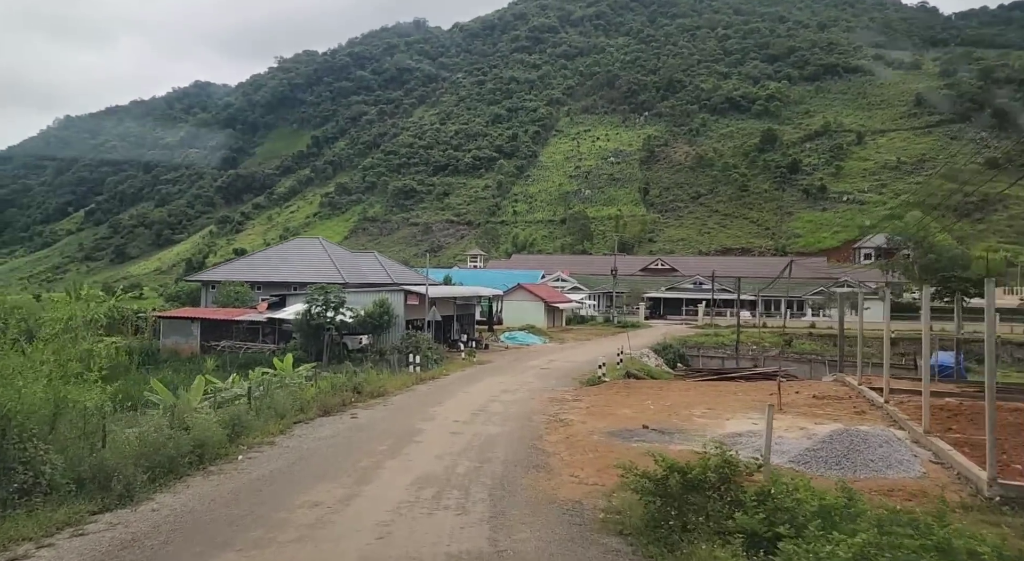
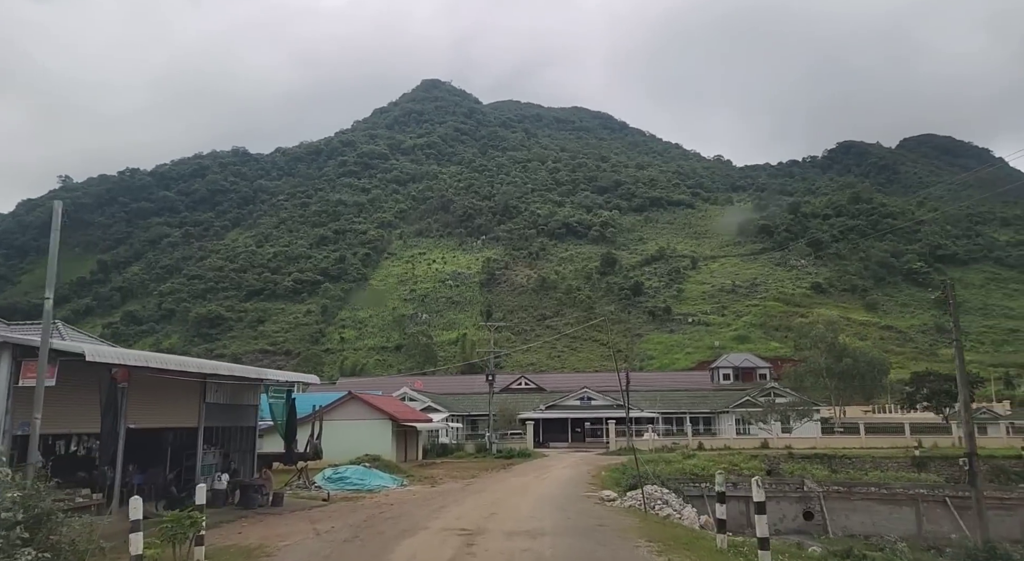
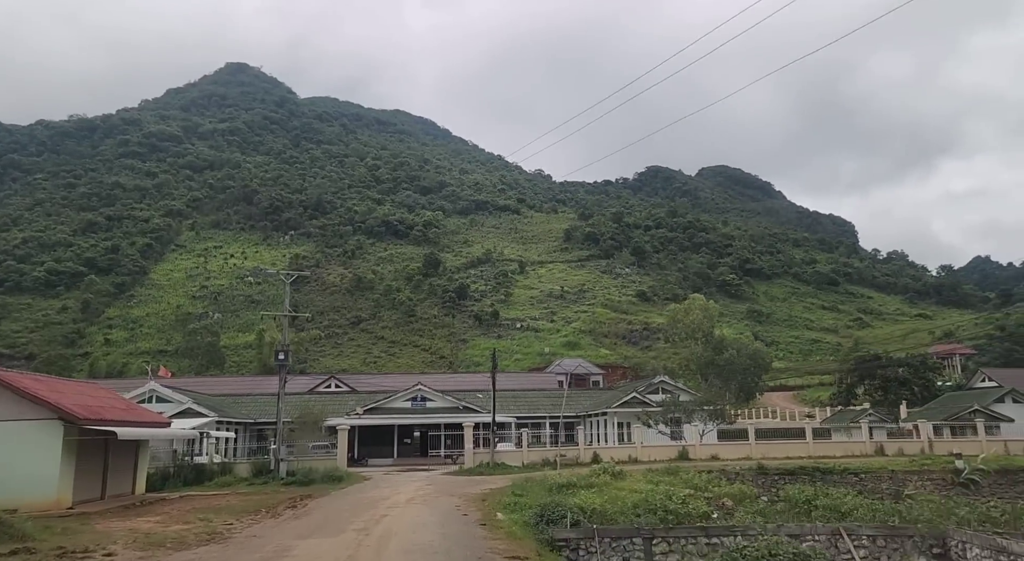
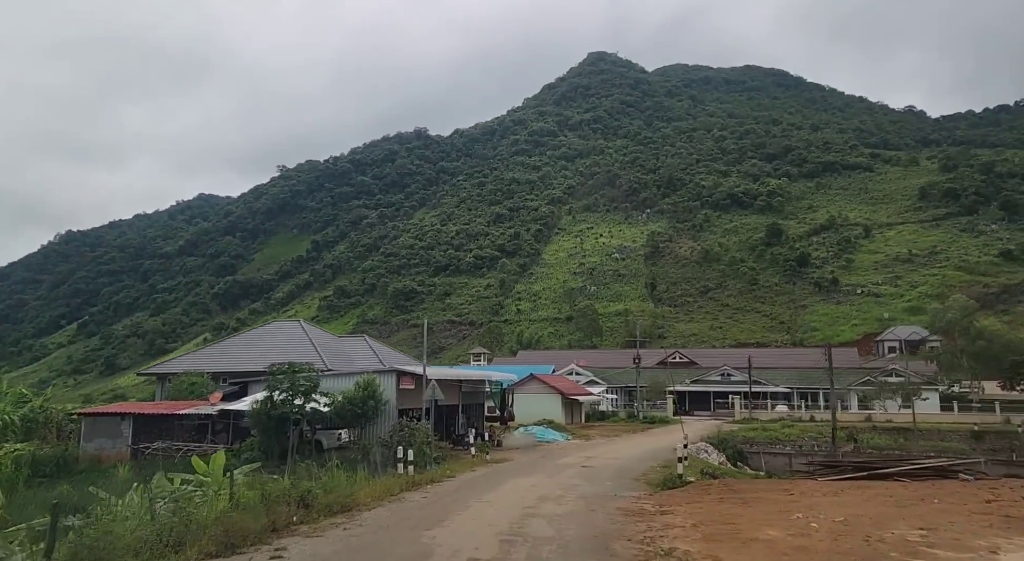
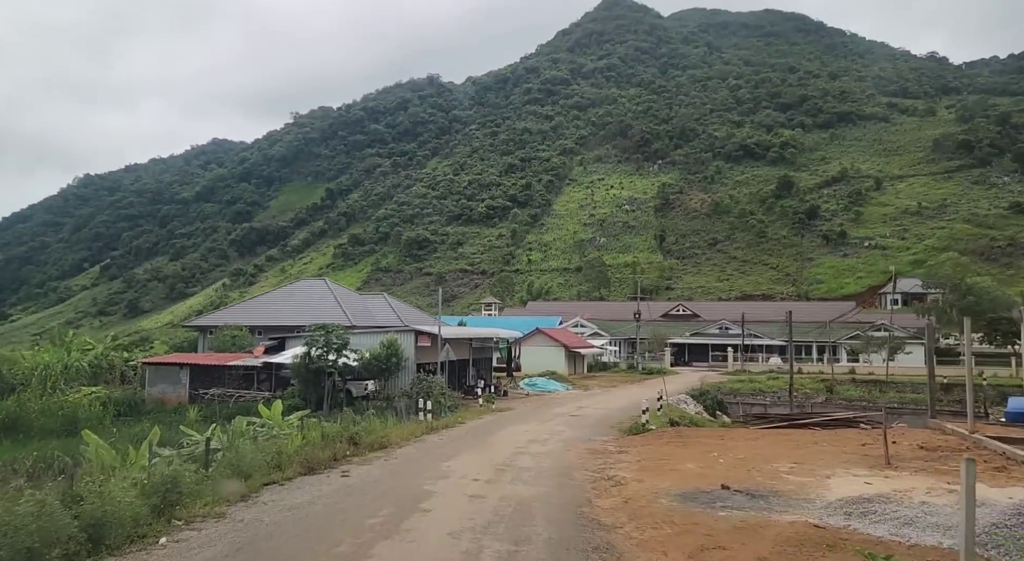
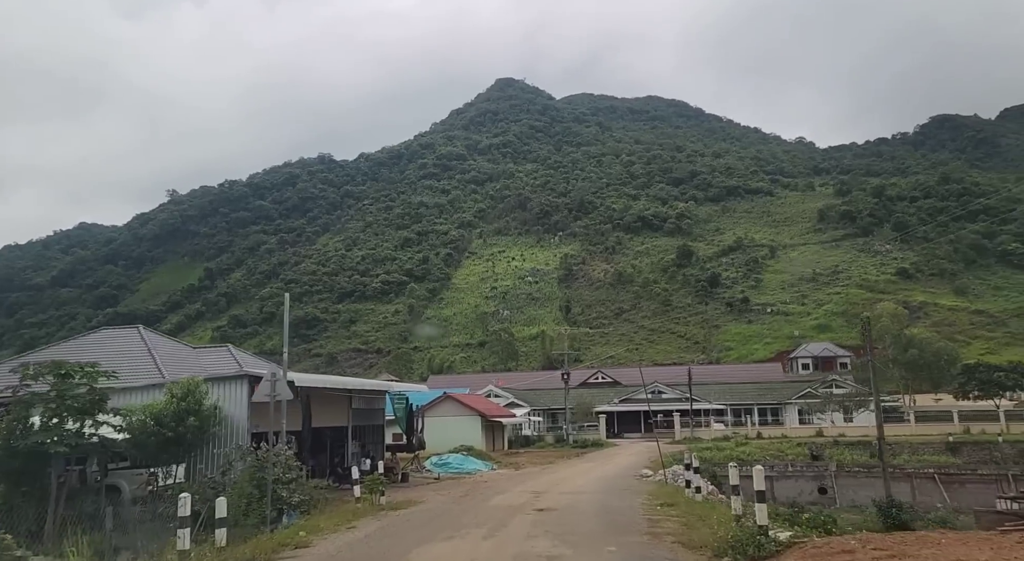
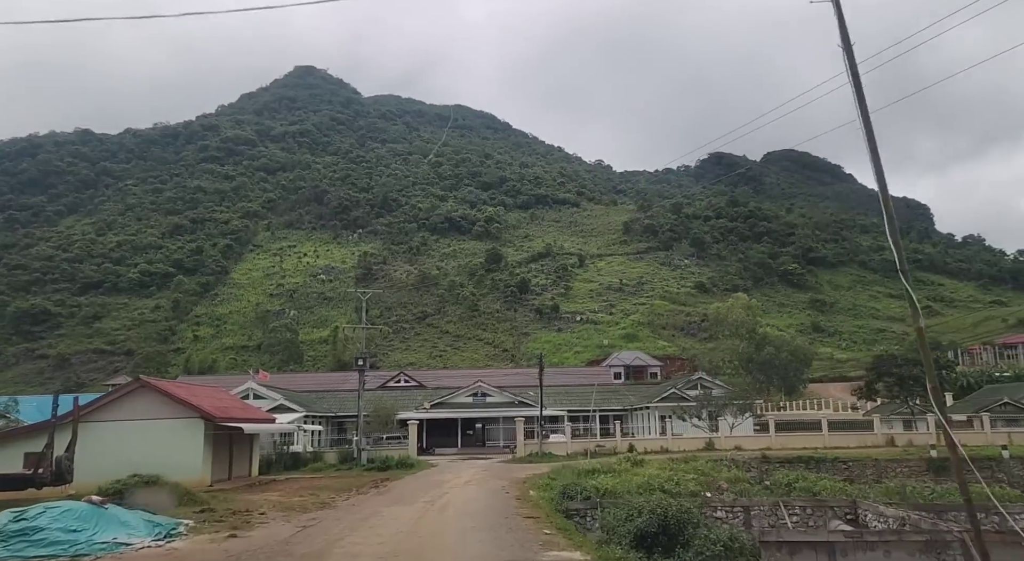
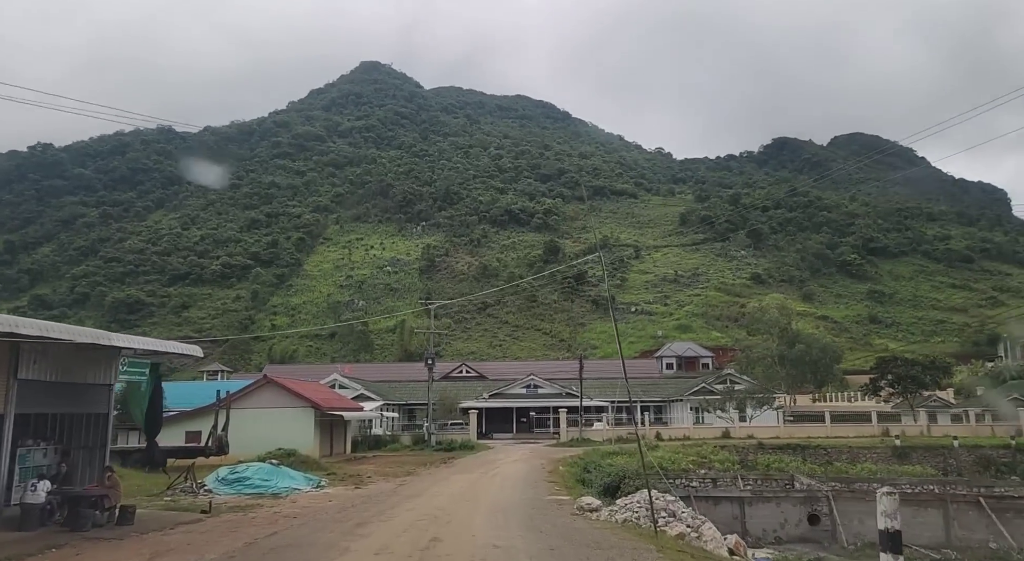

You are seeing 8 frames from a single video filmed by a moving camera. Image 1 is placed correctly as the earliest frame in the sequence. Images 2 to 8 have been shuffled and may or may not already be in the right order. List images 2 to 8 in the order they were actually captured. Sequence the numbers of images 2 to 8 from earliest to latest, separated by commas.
5, 4, 6, 2, 8, 7, 3
